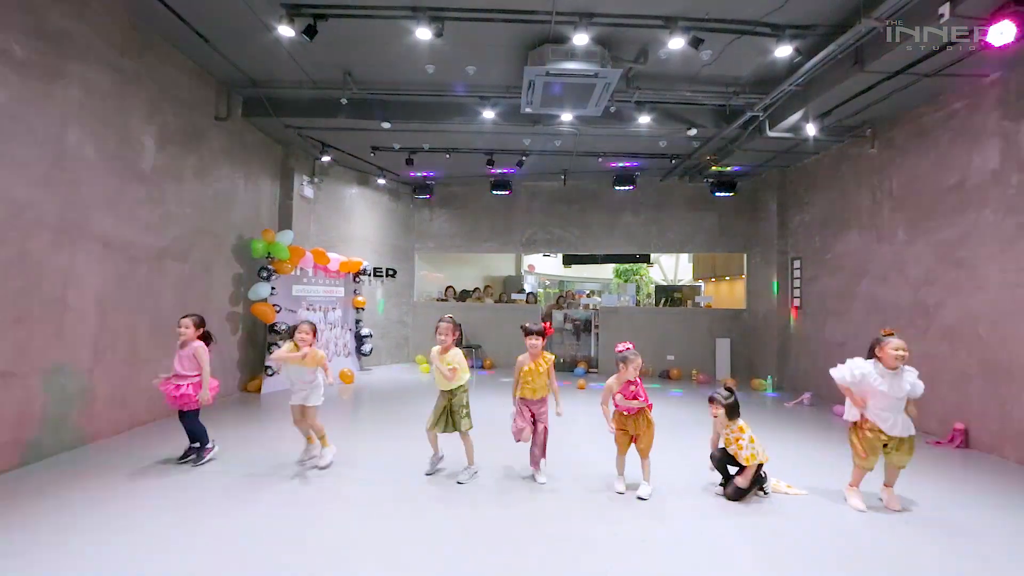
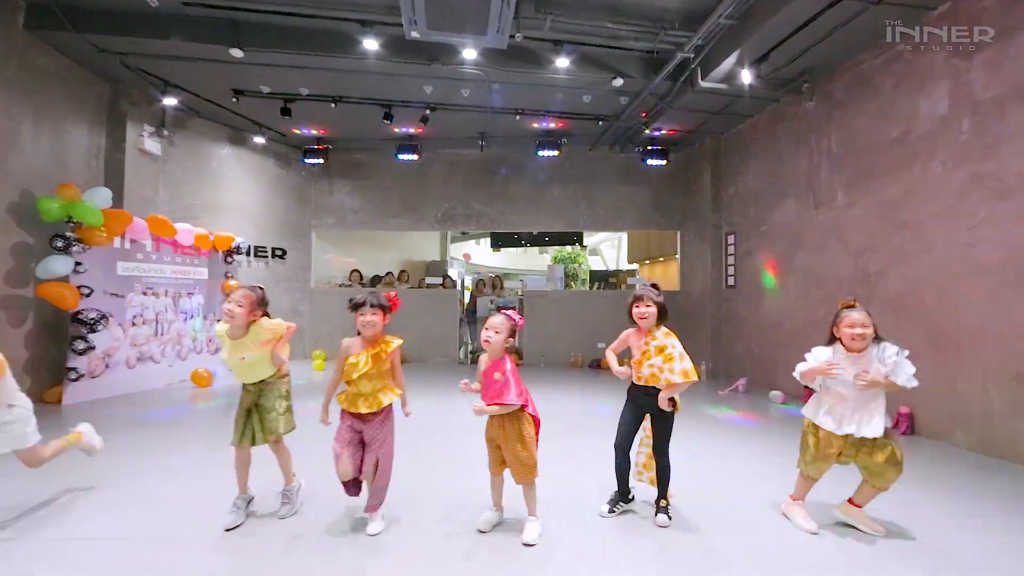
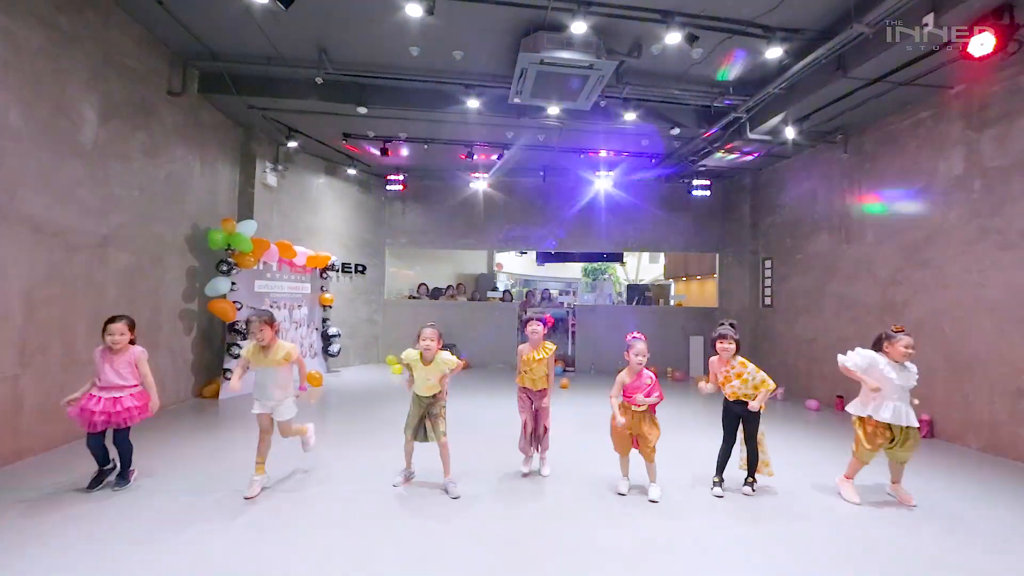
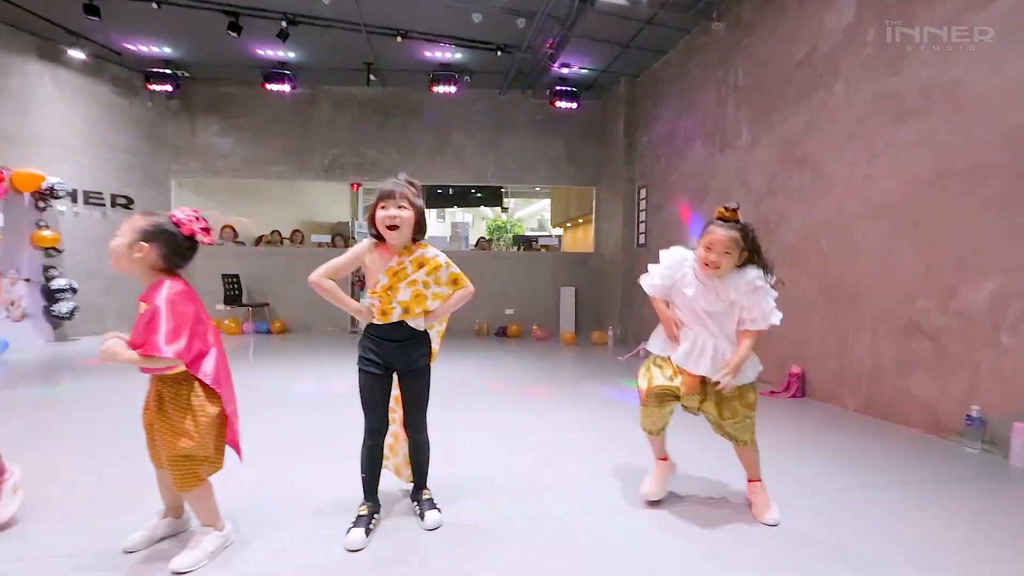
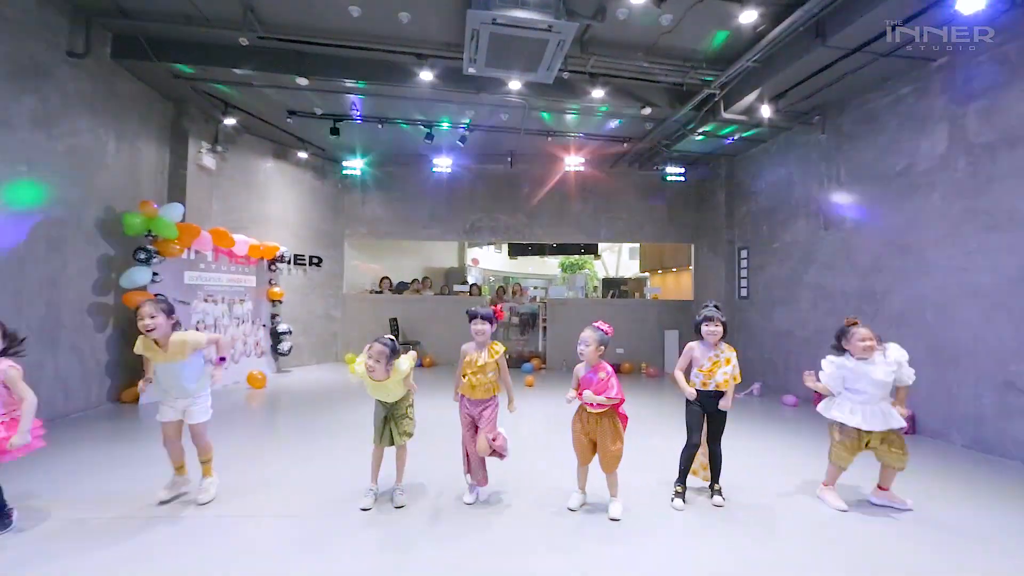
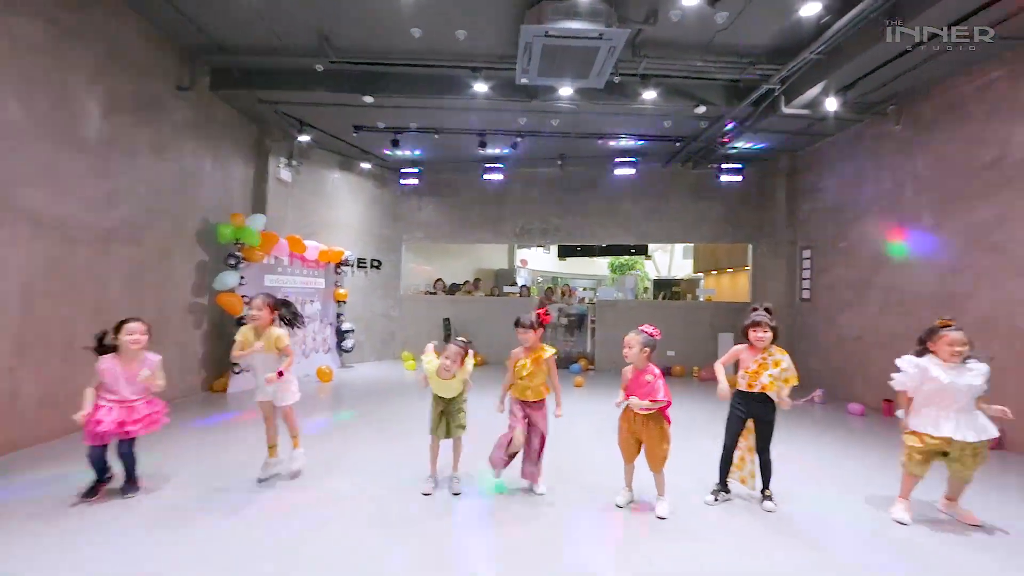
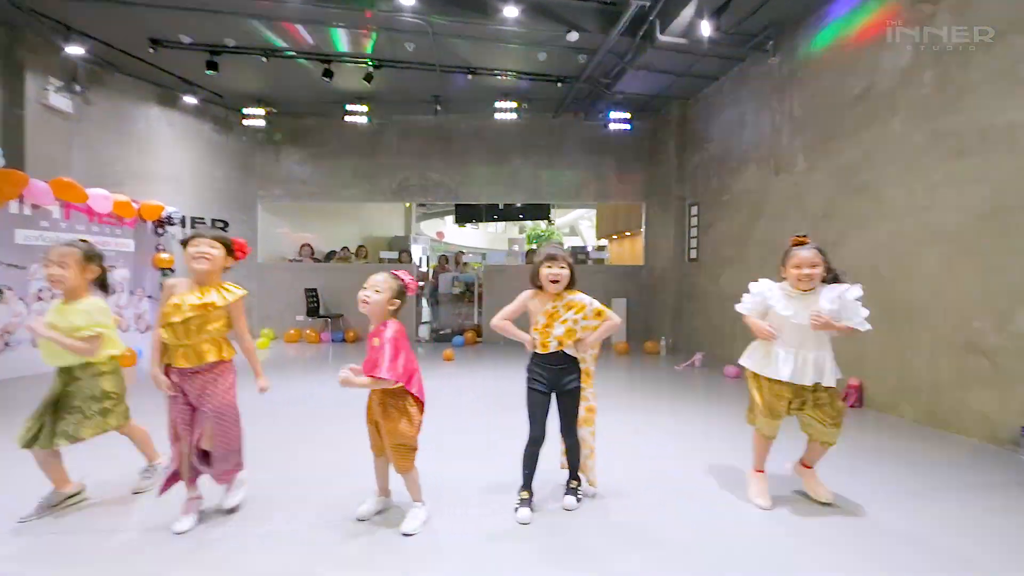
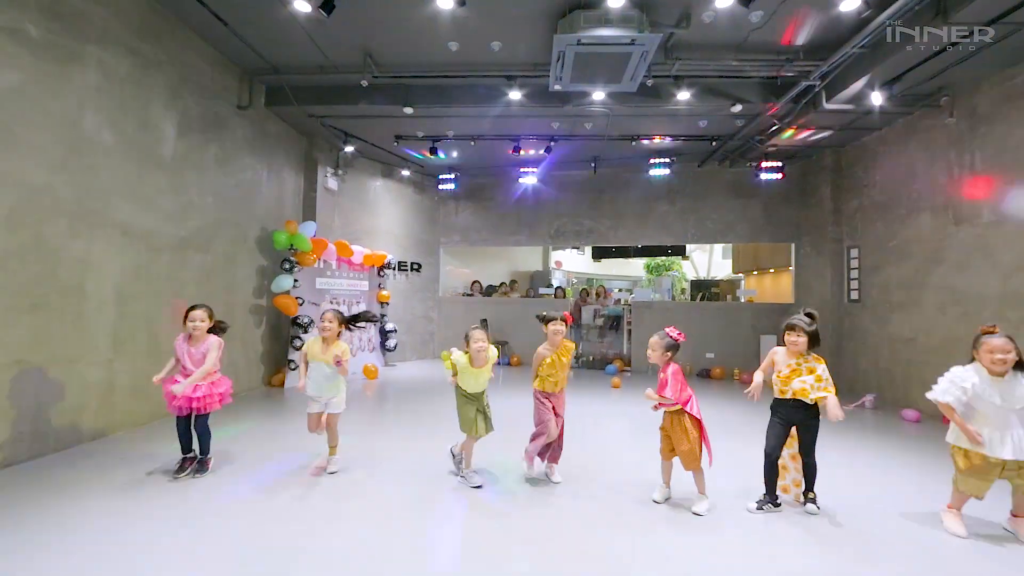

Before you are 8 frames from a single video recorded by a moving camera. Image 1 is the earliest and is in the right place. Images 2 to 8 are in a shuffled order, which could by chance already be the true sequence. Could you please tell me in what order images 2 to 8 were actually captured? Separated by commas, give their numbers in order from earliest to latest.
3, 8, 6, 5, 2, 7, 4
